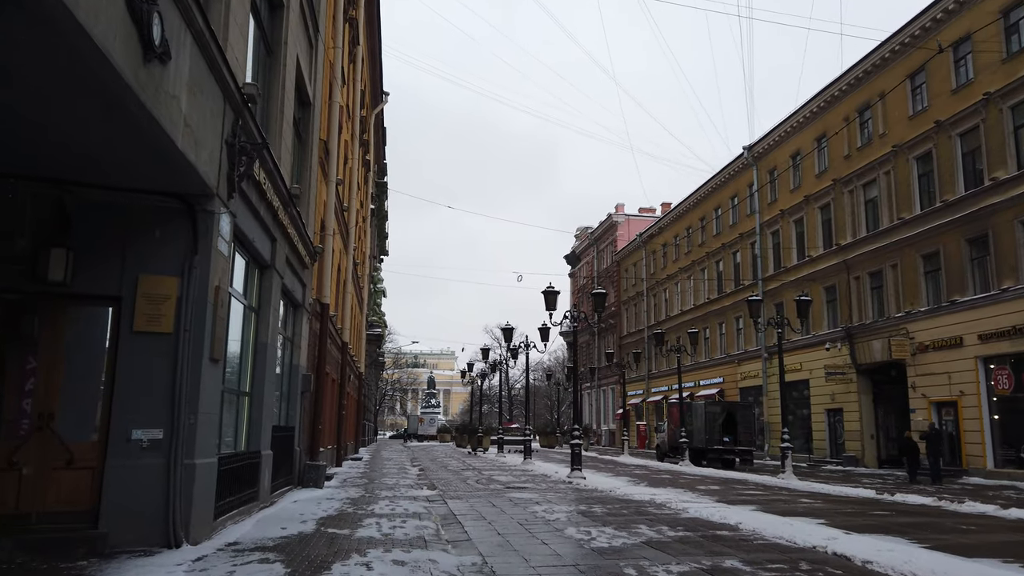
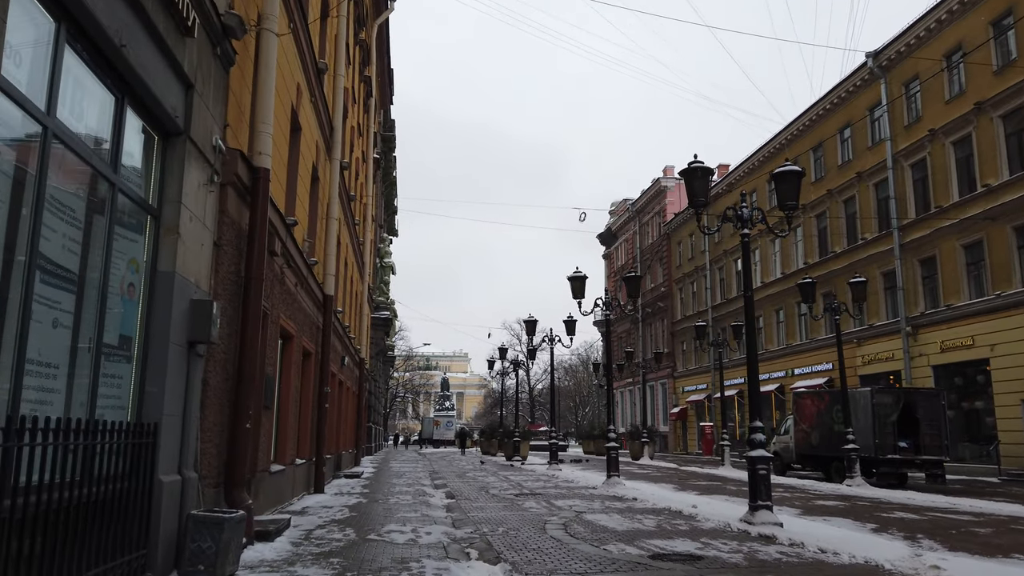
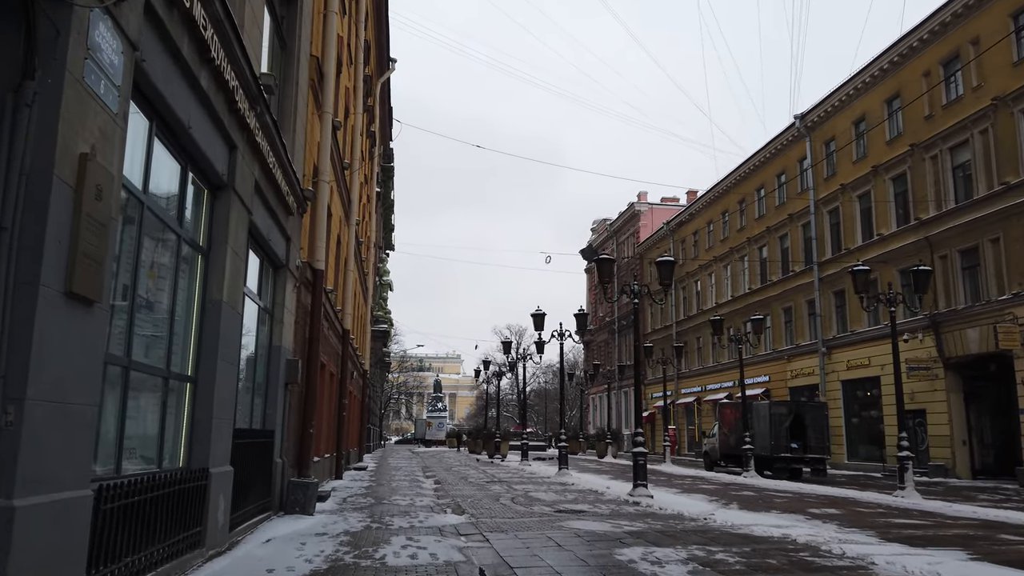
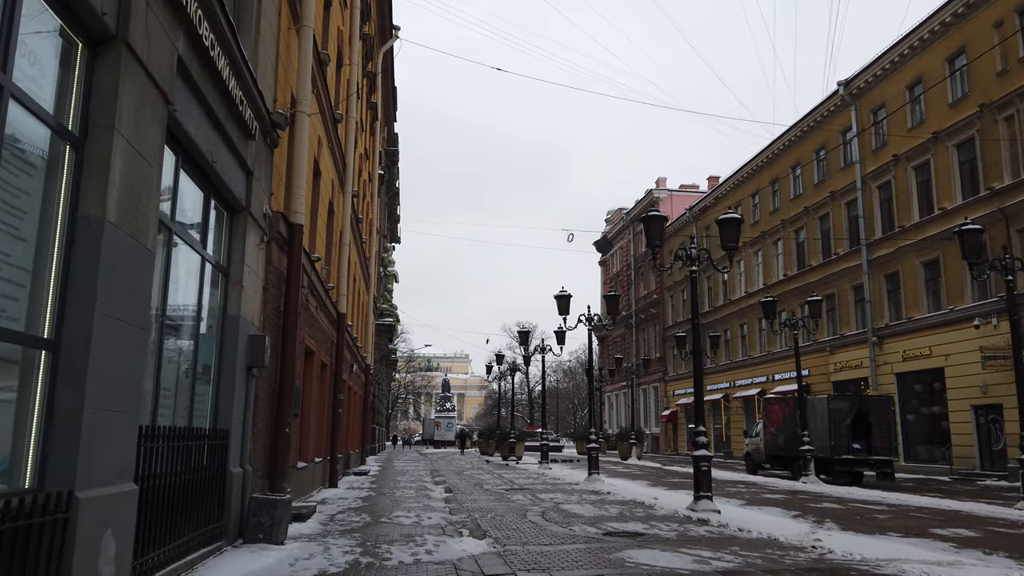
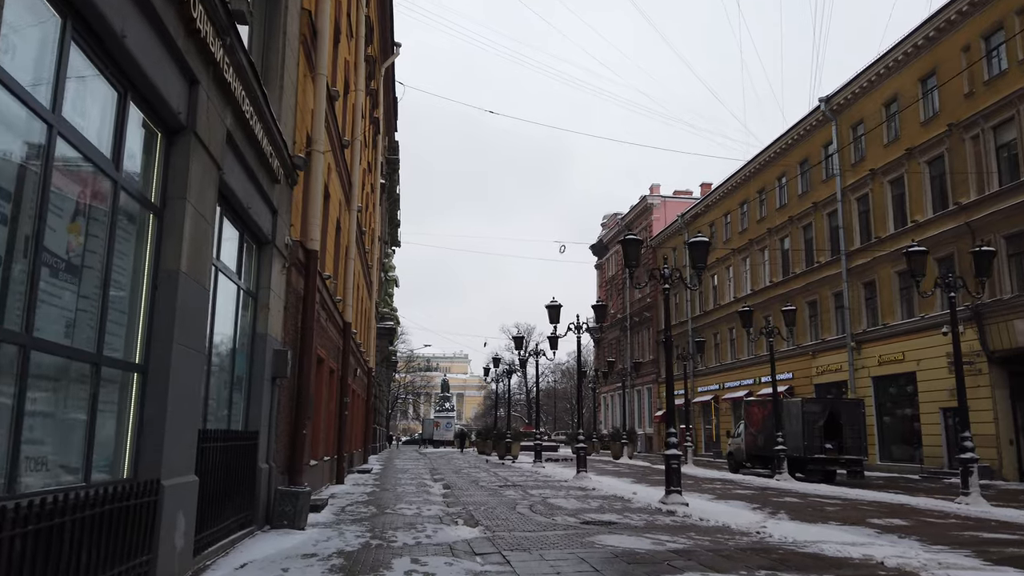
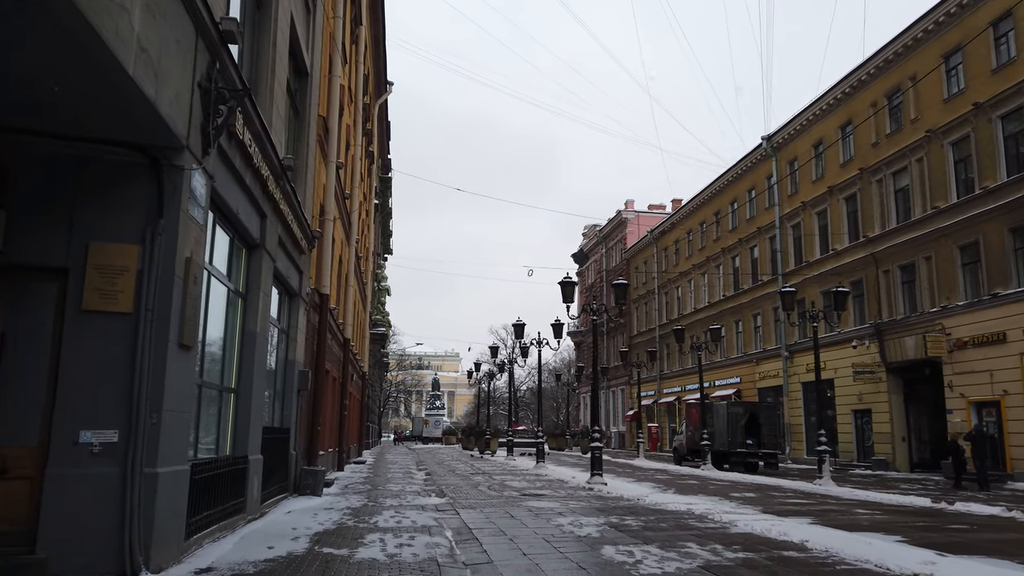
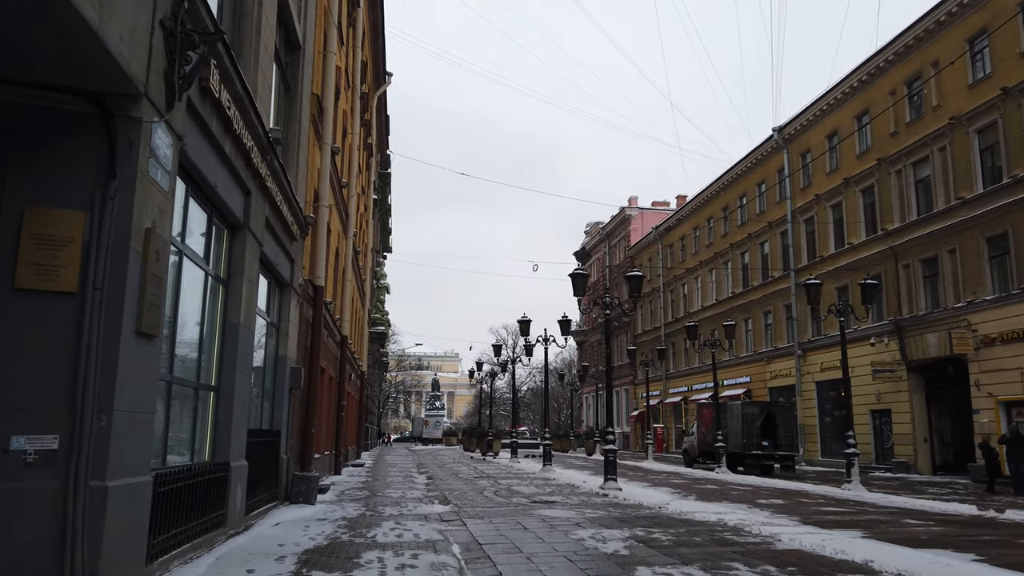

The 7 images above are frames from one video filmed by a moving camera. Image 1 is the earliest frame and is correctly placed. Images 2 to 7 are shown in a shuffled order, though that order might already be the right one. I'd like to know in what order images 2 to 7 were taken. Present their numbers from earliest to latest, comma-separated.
6, 7, 3, 5, 4, 2
